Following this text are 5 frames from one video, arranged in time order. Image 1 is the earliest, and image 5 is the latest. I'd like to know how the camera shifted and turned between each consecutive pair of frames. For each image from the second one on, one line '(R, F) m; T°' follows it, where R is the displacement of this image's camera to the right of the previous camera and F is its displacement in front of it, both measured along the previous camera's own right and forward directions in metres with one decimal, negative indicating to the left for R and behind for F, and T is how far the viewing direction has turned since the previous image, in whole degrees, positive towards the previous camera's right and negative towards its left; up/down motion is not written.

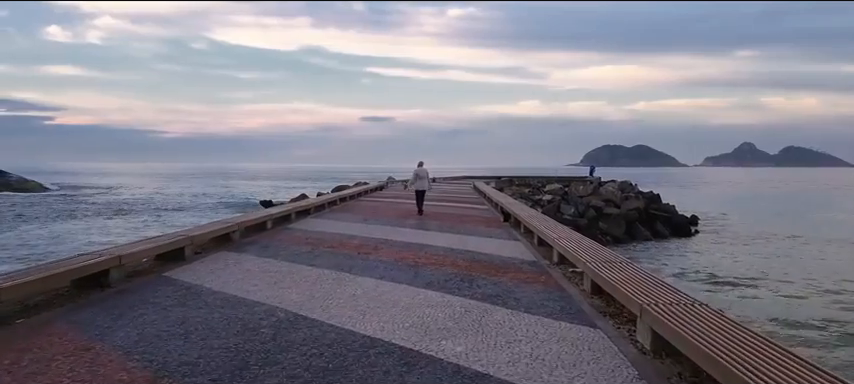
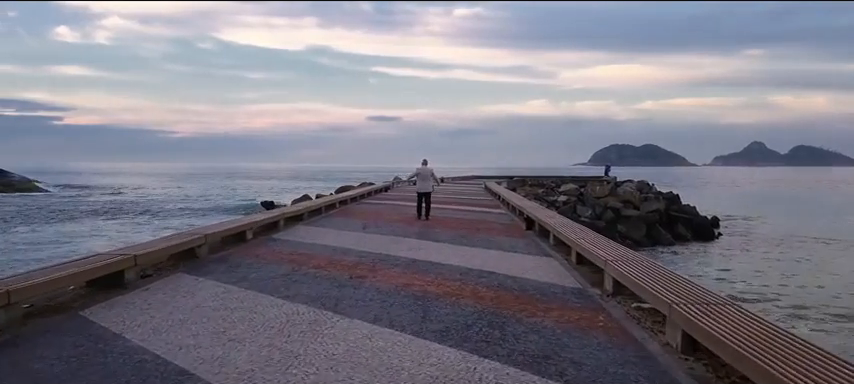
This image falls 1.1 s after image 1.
(0.0, +1.9) m; -1°
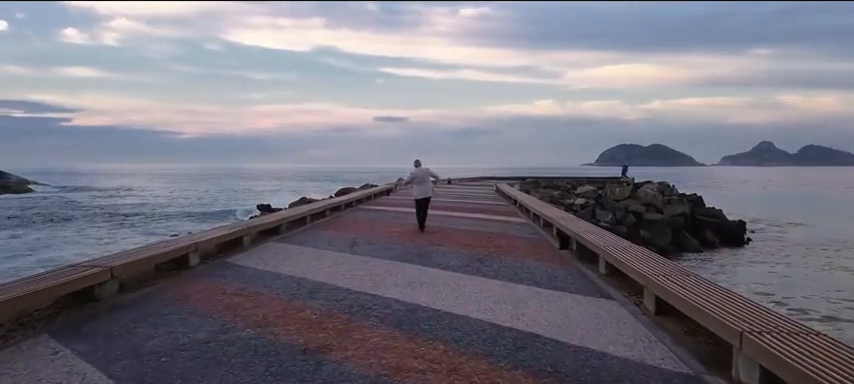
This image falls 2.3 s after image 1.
(0.0, +2.6) m; -1°
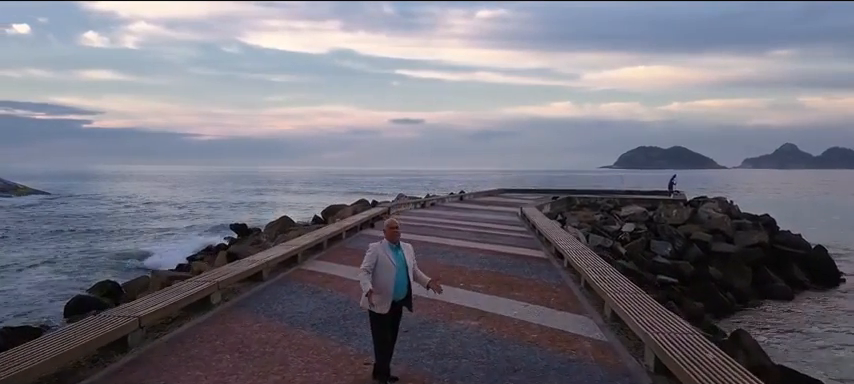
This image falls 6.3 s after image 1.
(+0.5, +7.1) m; -1°
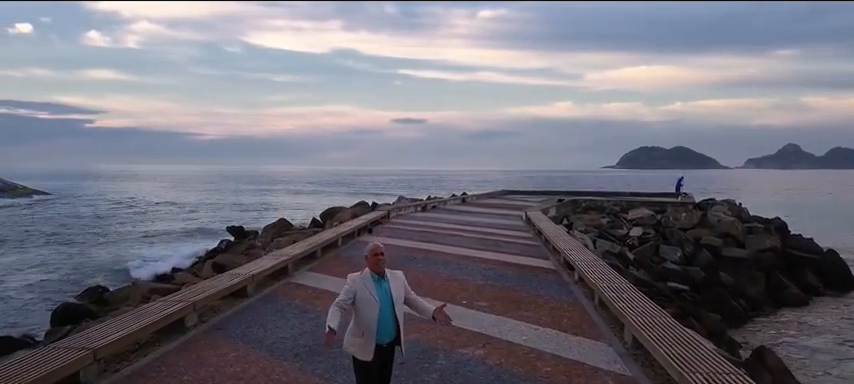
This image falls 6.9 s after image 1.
(0.0, +0.8) m; 0°
